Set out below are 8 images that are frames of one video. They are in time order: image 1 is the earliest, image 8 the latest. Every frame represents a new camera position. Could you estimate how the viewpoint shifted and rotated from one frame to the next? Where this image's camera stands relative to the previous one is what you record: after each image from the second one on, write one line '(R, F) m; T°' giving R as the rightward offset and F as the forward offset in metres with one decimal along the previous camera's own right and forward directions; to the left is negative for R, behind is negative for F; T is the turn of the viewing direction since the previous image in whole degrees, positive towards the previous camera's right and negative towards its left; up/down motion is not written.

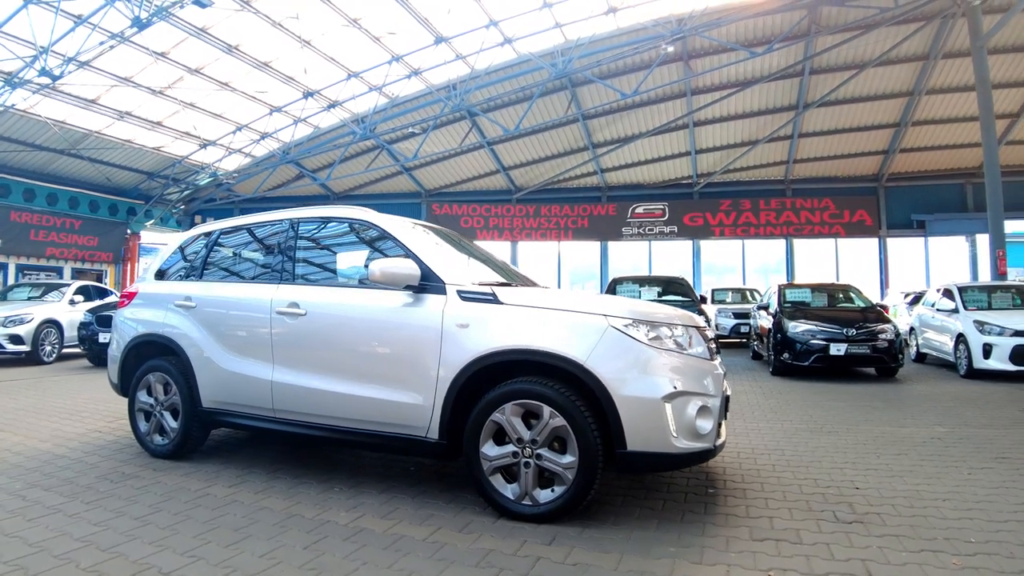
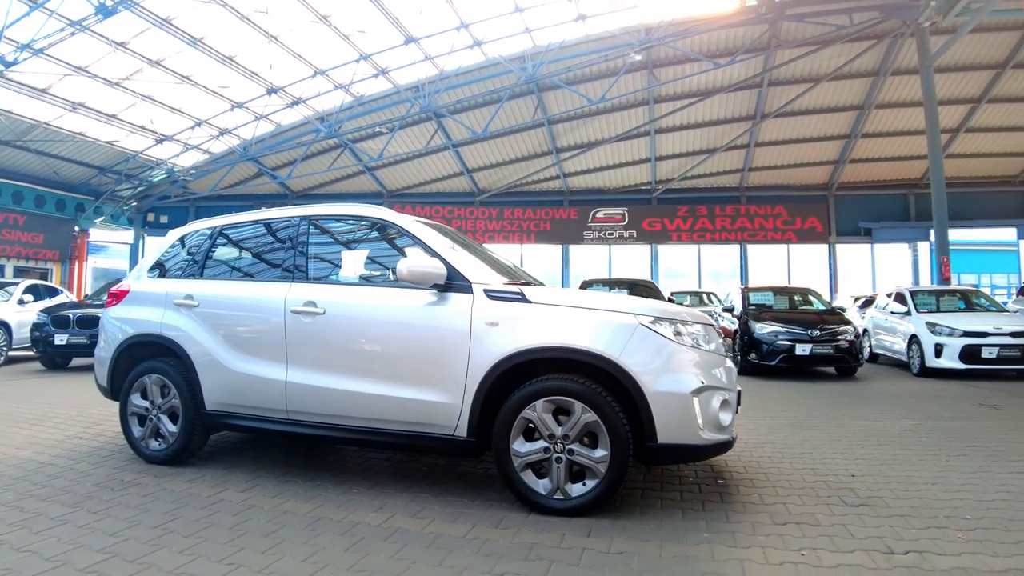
(-0.4, 0.0) m; +4°
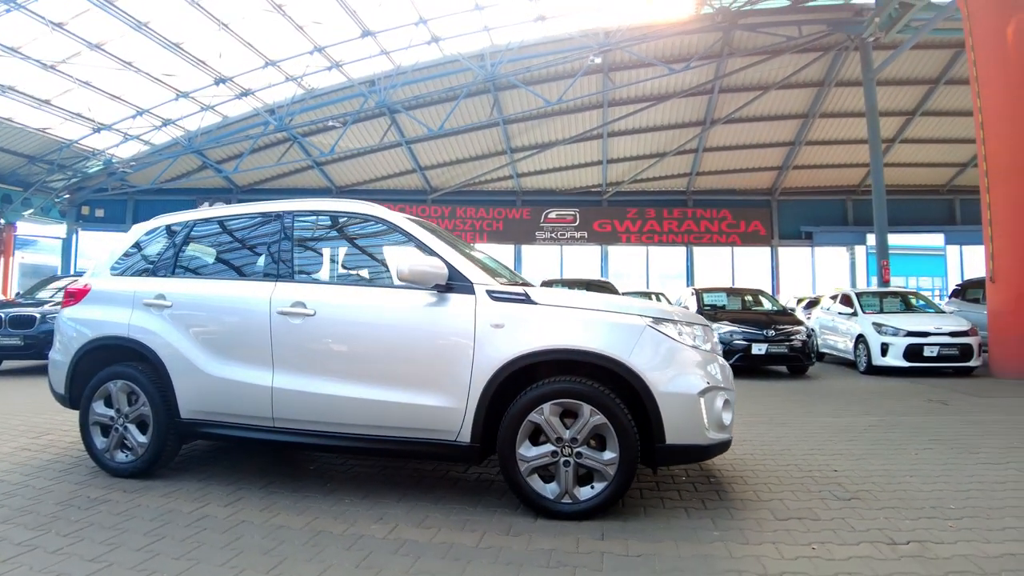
(-0.3, +0.1) m; +5°
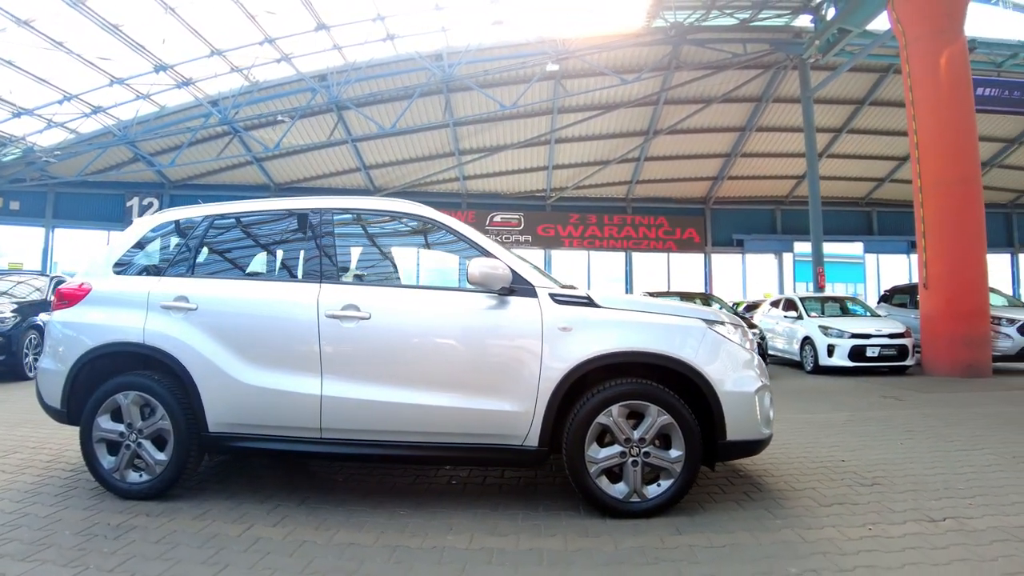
(-0.7, +0.1) m; +7°
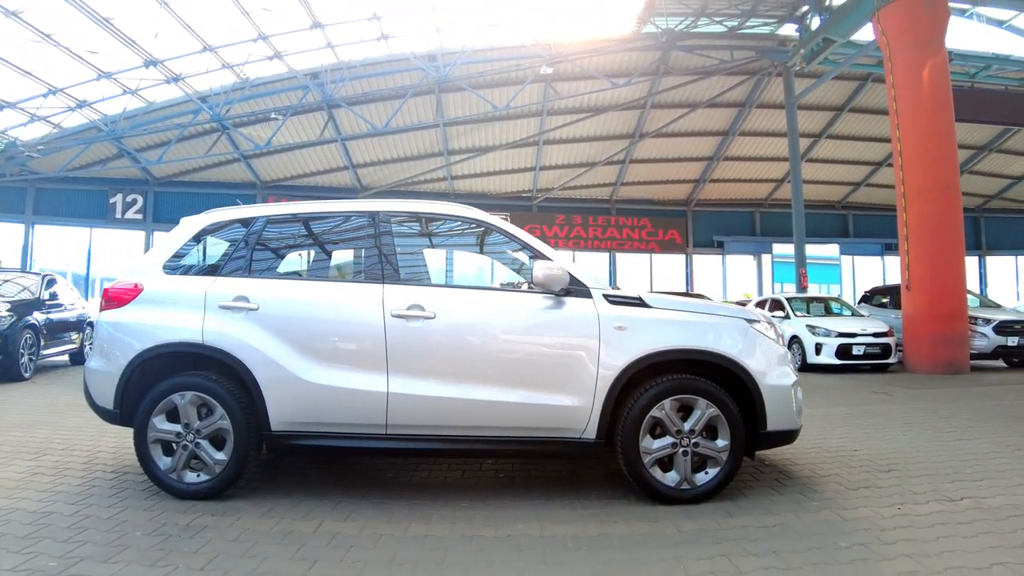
(-0.5, -0.1) m; +3°
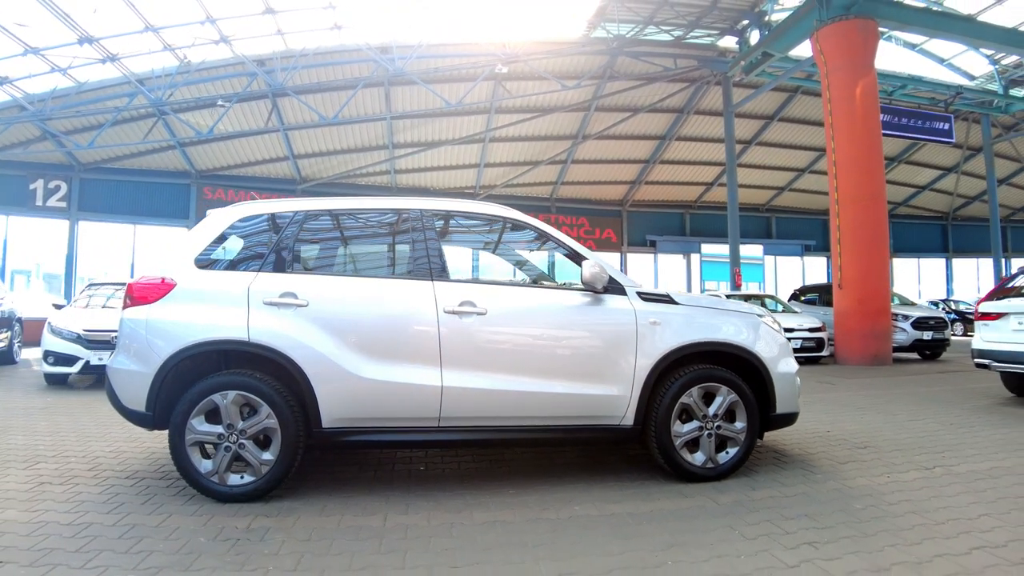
(-0.7, -0.1) m; +7°
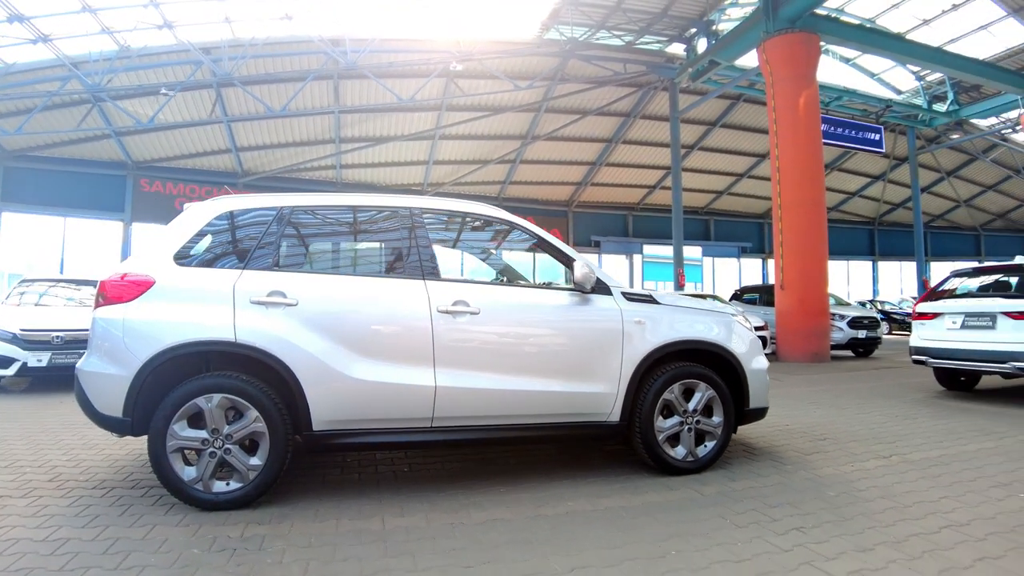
(-0.3, 0.0) m; +5°
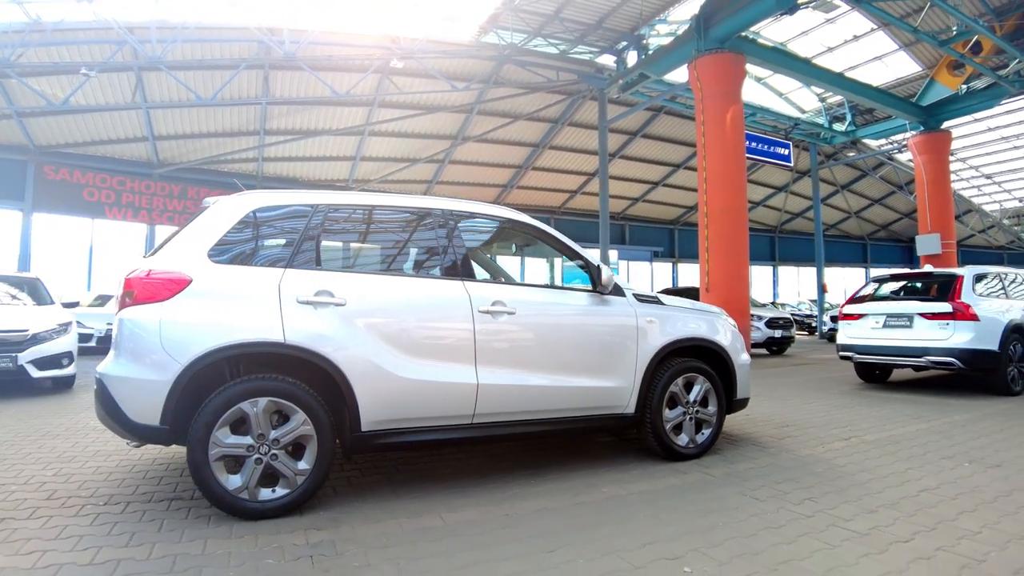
(-0.7, -0.2) m; +8°
